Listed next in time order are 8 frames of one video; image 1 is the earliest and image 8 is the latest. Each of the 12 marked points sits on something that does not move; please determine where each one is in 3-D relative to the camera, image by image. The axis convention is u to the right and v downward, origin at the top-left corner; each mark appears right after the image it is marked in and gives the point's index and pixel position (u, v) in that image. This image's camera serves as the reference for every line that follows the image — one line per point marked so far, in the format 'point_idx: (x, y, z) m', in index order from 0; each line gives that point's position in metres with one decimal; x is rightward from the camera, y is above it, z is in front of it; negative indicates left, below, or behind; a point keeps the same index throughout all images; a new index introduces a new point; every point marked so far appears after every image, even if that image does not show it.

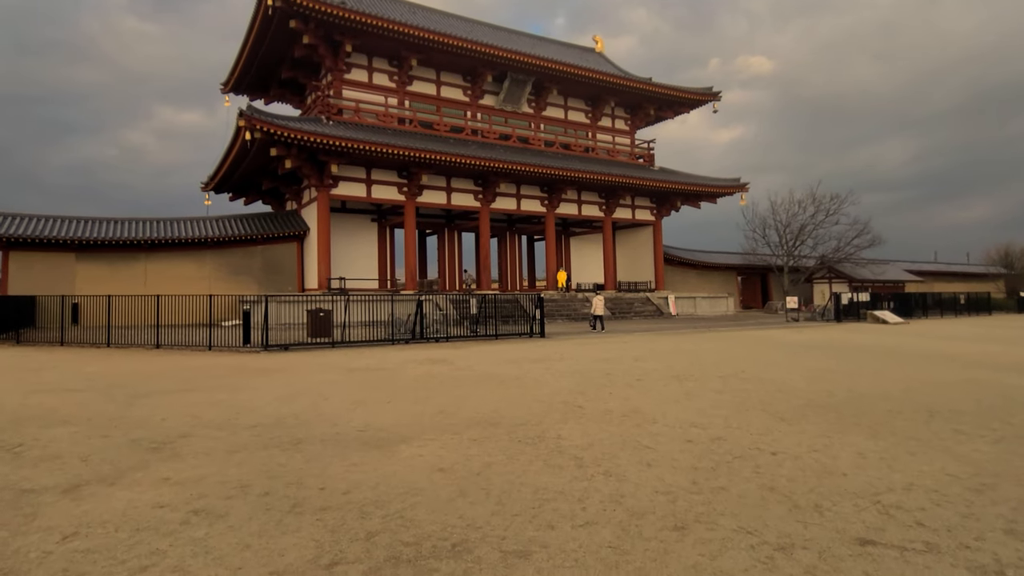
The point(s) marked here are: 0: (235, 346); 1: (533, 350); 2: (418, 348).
0: (-5.7, -1.2, +11.9) m
1: (+0.4, -1.2, +11.2) m
2: (-1.8, -1.2, +11.5) m
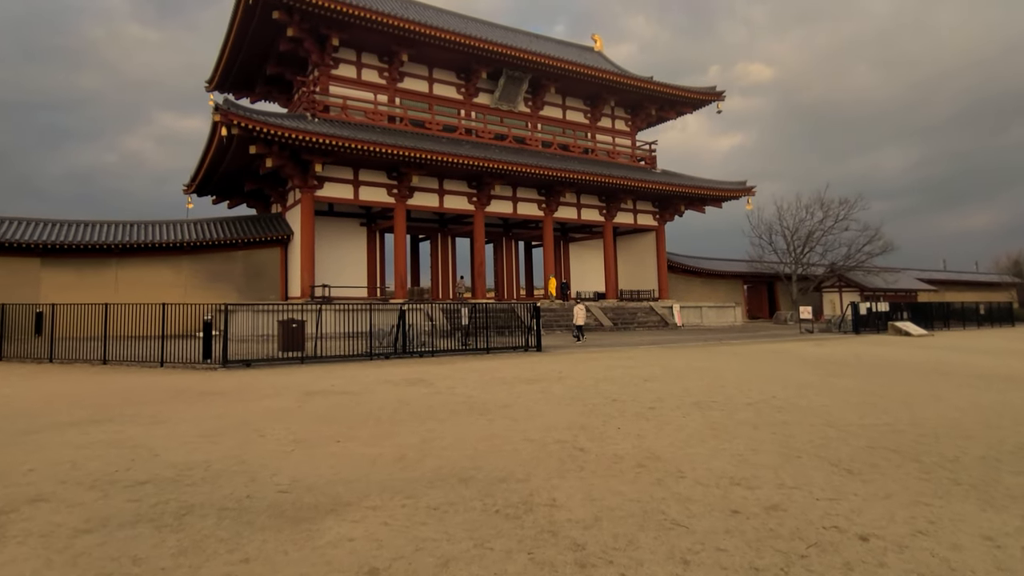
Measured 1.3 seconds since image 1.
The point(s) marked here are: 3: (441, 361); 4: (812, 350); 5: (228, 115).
0: (-5.9, -1.4, +10.6) m
1: (+0.2, -1.4, +9.9) m
2: (-2.0, -1.4, +10.2) m
3: (-1.3, -1.4, +10.8) m
4: (+7.1, -1.5, +13.6) m
5: (-8.2, +5.0, +16.5) m
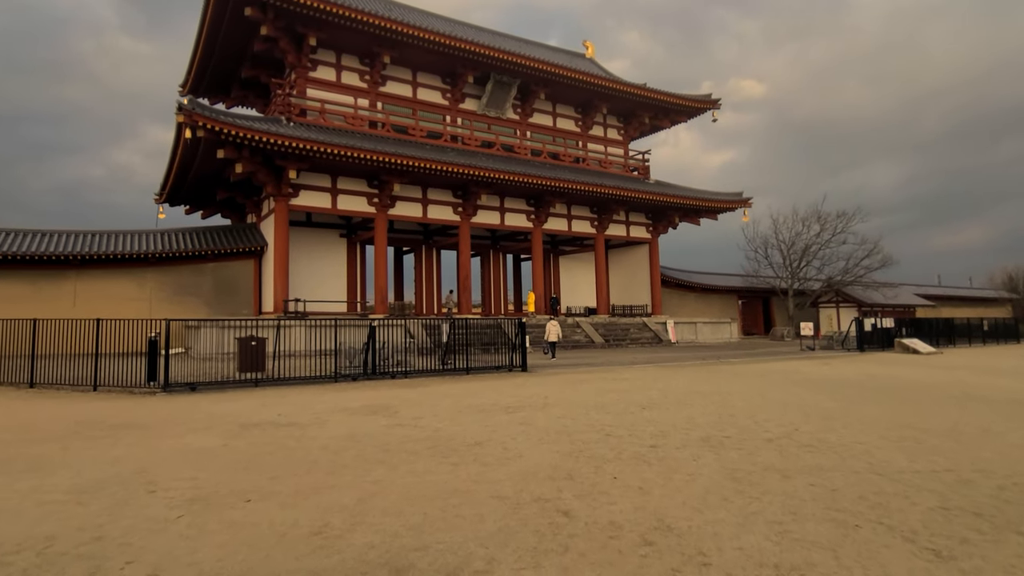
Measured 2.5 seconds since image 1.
0: (-6.2, -1.6, +9.3) m
1: (-0.1, -1.6, +8.7) m
2: (-2.3, -1.6, +9.0) m
3: (-1.6, -1.6, +9.6) m
4: (+6.8, -1.8, +12.6) m
5: (-8.6, +4.6, +15.4) m
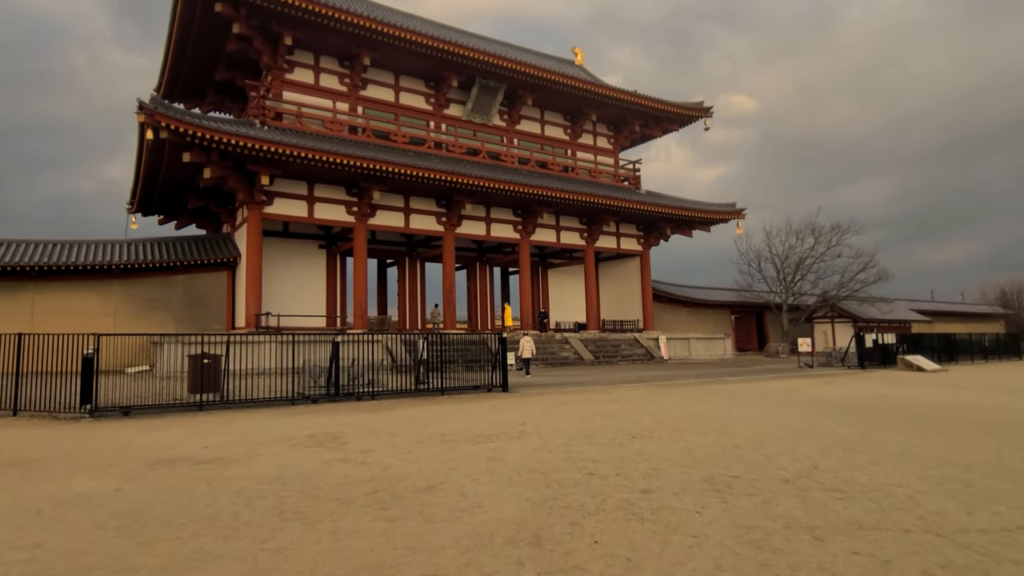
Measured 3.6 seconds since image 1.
0: (-6.6, -1.7, +8.3) m
1: (-0.4, -1.7, +7.7) m
2: (-2.7, -1.7, +8.0) m
3: (-2.0, -1.8, +8.6) m
4: (+6.4, -2.1, +11.7) m
5: (-9.0, +4.3, +14.5) m
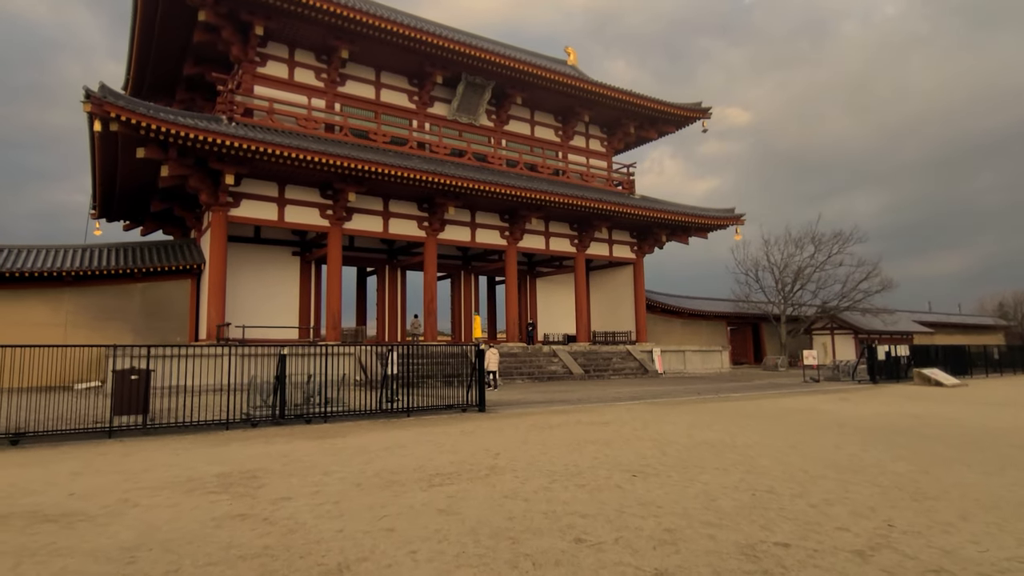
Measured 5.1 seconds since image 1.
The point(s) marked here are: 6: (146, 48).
0: (-6.9, -1.7, +6.8) m
1: (-0.7, -1.7, +6.4) m
2: (-3.0, -1.7, +6.6) m
3: (-2.3, -1.8, +7.2) m
4: (+6.0, -2.2, +10.4) m
5: (-9.4, +4.1, +13.2) m
6: (-11.6, +7.5, +18.1) m
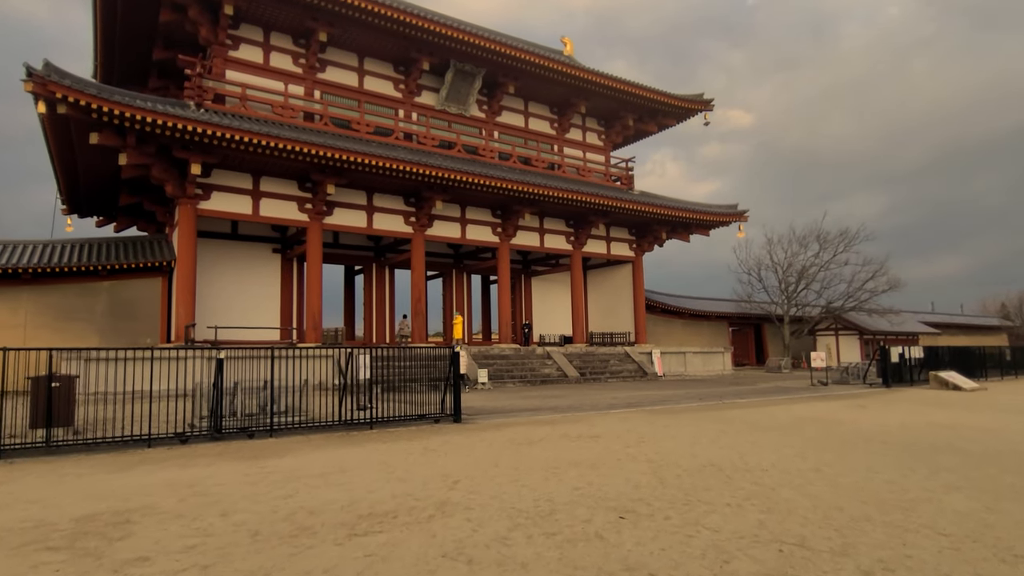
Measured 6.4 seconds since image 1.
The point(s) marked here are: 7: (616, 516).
0: (-7.2, -1.7, +5.7) m
1: (-1.0, -1.6, +5.3) m
2: (-3.3, -1.7, +5.5) m
3: (-2.6, -1.7, +6.1) m
4: (+5.7, -2.1, +9.3) m
5: (-9.7, +4.2, +12.1) m
6: (-11.9, +7.6, +17.0) m
7: (+0.7, -1.5, +3.8) m
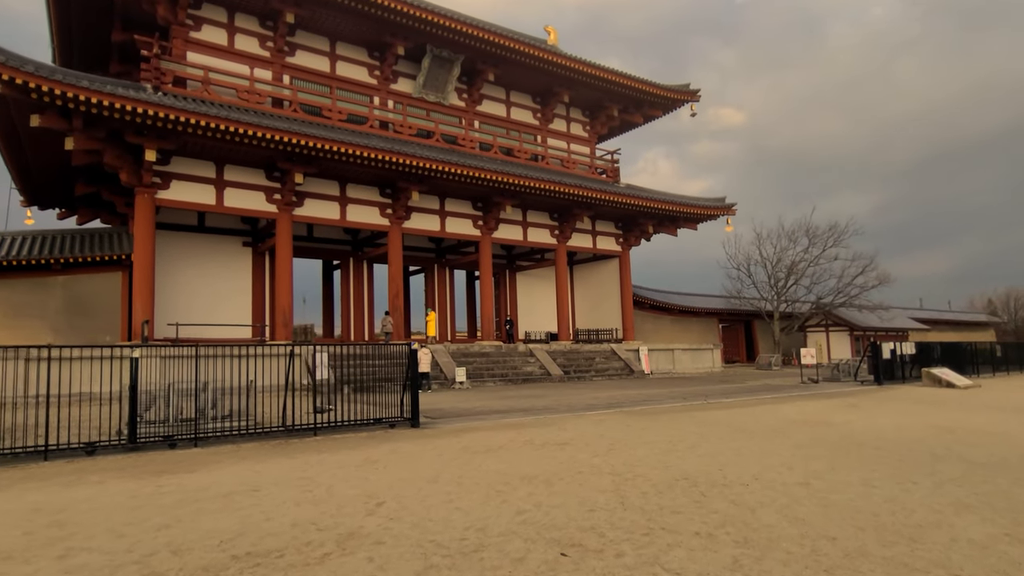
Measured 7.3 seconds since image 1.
0: (-7.6, -1.6, +4.9) m
1: (-1.5, -1.5, +4.5) m
2: (-3.7, -1.6, +4.8) m
3: (-3.1, -1.6, +5.4) m
4: (+5.2, -2.0, +8.6) m
5: (-10.3, +4.3, +11.2) m
6: (-12.6, +7.7, +16.1) m
7: (+0.2, -1.4, +3.1) m
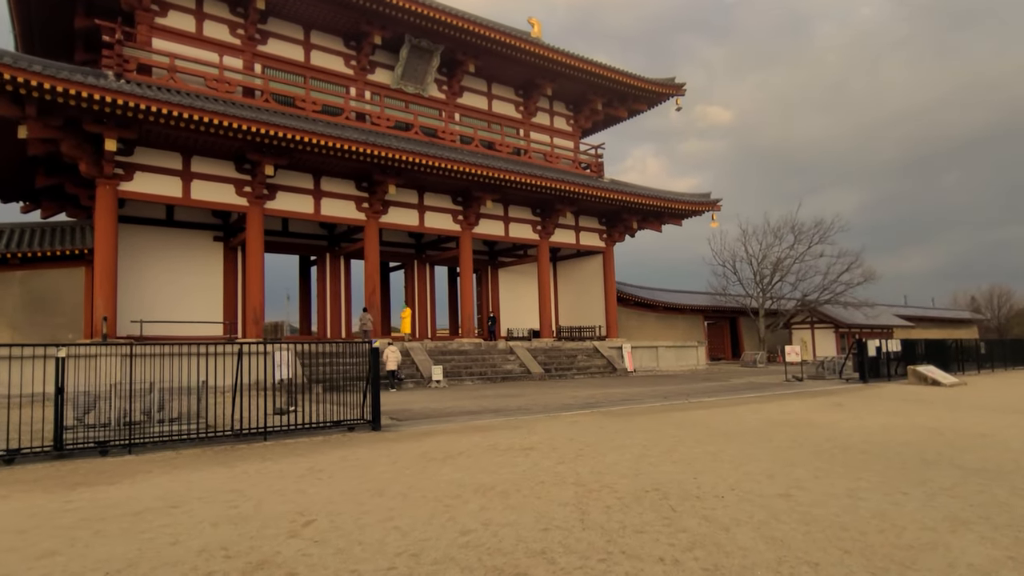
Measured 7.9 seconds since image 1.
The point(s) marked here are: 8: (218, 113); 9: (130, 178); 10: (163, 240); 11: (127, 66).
0: (-8.0, -1.5, +4.3) m
1: (-1.8, -1.5, +4.1) m
2: (-4.1, -1.5, +4.2) m
3: (-3.4, -1.6, +4.9) m
4: (+4.8, -1.9, +8.3) m
5: (-10.7, +4.4, +10.5) m
6: (-13.1, +7.9, +15.3) m
7: (-0.1, -1.3, +2.6) m
8: (-7.0, +4.1, +13.6) m
9: (-9.6, +2.8, +14.5) m
10: (-10.4, +1.4, +17.0) m
11: (-9.7, +5.6, +14.4) m
